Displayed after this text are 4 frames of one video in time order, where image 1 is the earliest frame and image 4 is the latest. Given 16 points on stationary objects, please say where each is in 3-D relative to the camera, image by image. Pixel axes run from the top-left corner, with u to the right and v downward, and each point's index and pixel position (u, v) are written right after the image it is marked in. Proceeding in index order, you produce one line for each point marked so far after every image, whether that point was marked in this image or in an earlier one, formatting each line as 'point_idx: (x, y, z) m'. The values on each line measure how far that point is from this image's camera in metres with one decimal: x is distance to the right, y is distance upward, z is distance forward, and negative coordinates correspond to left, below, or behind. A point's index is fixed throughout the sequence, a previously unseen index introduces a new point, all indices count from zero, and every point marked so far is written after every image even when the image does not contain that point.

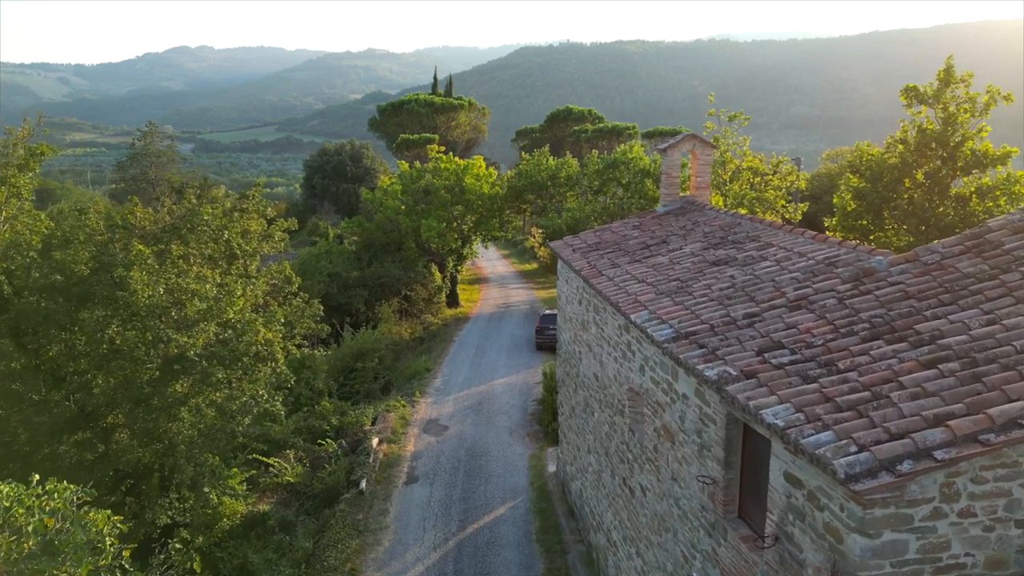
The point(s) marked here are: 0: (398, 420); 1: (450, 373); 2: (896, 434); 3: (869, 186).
0: (-2.7, -3.2, +14.9) m
1: (-1.9, -2.6, +18.8) m
2: (+2.7, -1.0, +4.3) m
3: (+8.8, +2.5, +15.1) m
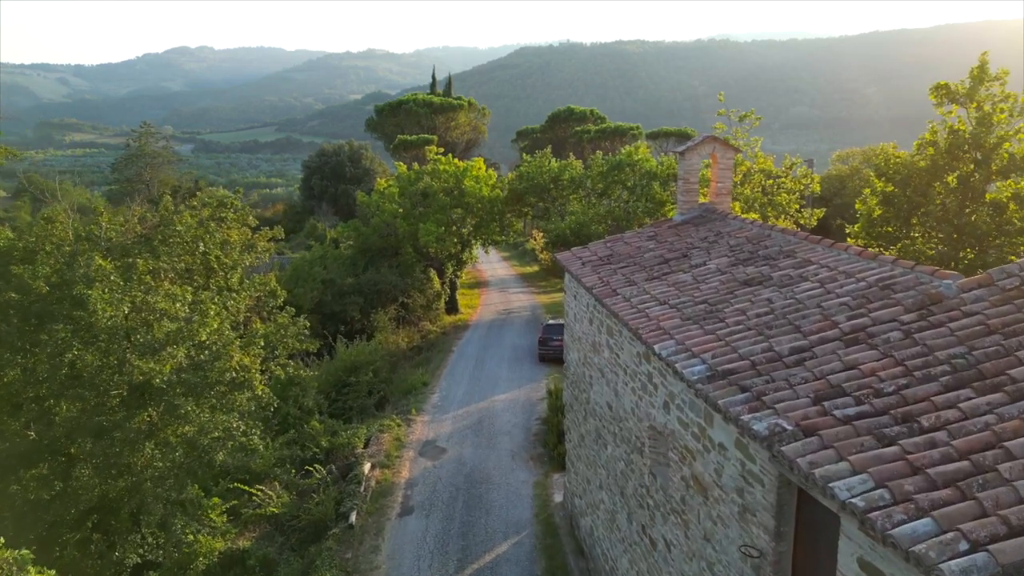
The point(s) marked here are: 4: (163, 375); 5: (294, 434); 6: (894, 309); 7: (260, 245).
0: (-2.7, -3.5, +13.9) m
1: (-1.8, -2.9, +17.8) m
2: (+2.7, -1.3, +3.3) m
3: (+8.8, +2.2, +14.1) m
4: (-4.7, -1.2, +8.2) m
5: (-5.0, -3.4, +14.1) m
6: (+3.5, -0.2, +5.7) m
7: (-5.1, +0.8, +12.5) m
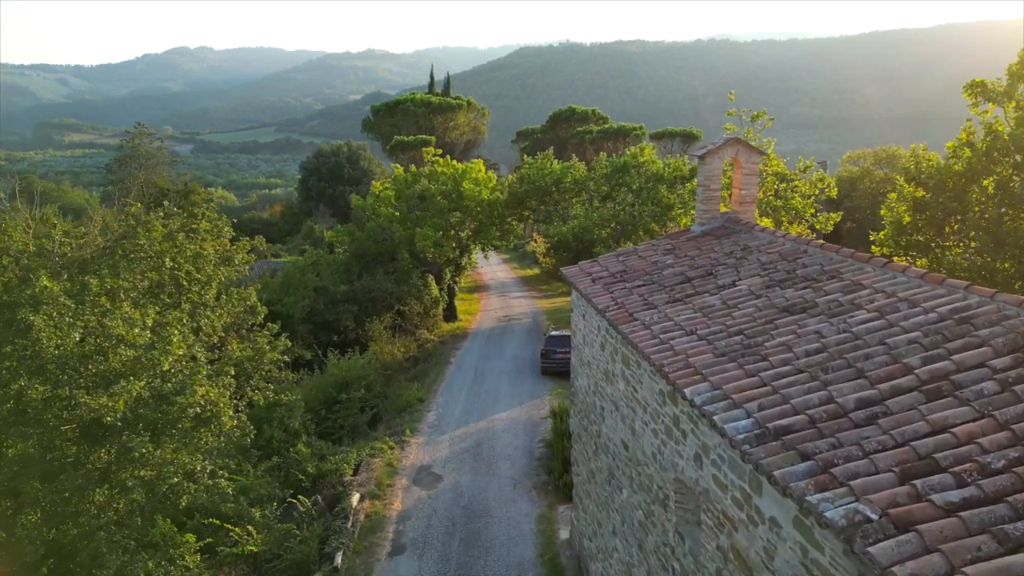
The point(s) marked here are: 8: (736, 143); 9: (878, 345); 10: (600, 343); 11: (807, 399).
0: (-2.7, -3.8, +12.9) m
1: (-1.8, -3.2, +16.8) m
2: (+2.8, -1.6, +2.3) m
3: (+8.9, +1.9, +13.1) m
4: (-4.7, -1.4, +7.2) m
5: (-5.0, -3.7, +13.1) m
6: (+3.6, -0.5, +4.7) m
7: (-5.1, +0.5, +11.5) m
8: (+3.4, +2.2, +9.4) m
9: (+3.1, -0.5, +5.2) m
10: (+1.2, -0.8, +8.5) m
11: (+2.3, -0.8, +4.8) m
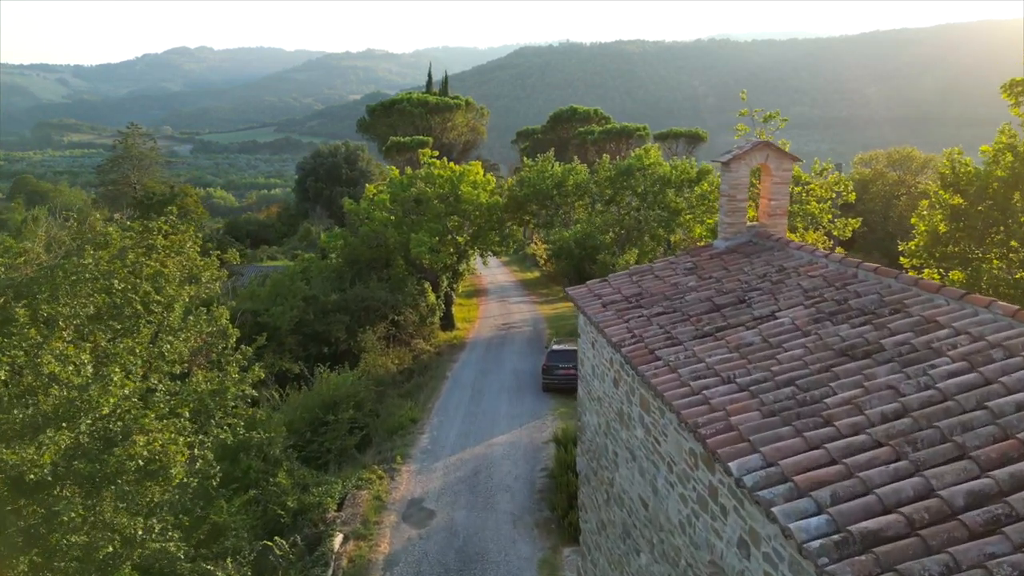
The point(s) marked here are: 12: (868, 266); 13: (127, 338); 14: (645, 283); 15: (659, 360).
0: (-2.7, -4.1, +11.7) m
1: (-1.8, -3.5, +15.7) m
2: (+2.8, -1.9, +1.2) m
3: (+8.9, +1.6, +12.0) m
4: (-4.7, -1.8, +6.1) m
5: (-5.0, -4.0, +12.0) m
6: (+3.6, -0.8, +3.6) m
7: (-5.1, +0.2, +10.4) m
8: (+3.4, +1.9, +8.3) m
9: (+3.1, -0.8, +4.1) m
10: (+1.2, -1.1, +7.4) m
11: (+2.3, -1.2, +3.6) m
12: (+3.7, +0.2, +6.3) m
13: (-5.1, -0.6, +8.3) m
14: (+1.7, +0.1, +7.9) m
15: (+1.4, -0.7, +6.0) m
